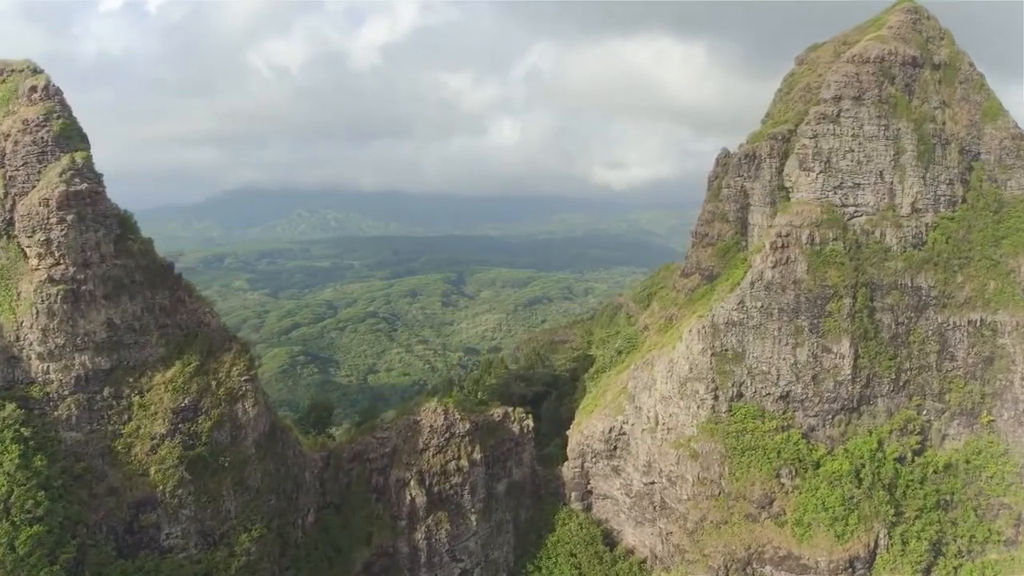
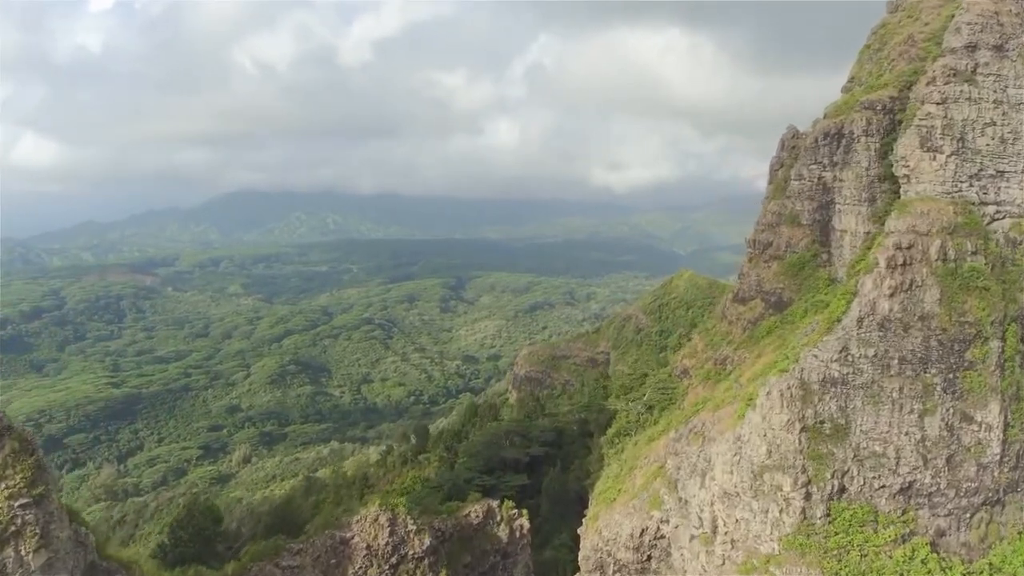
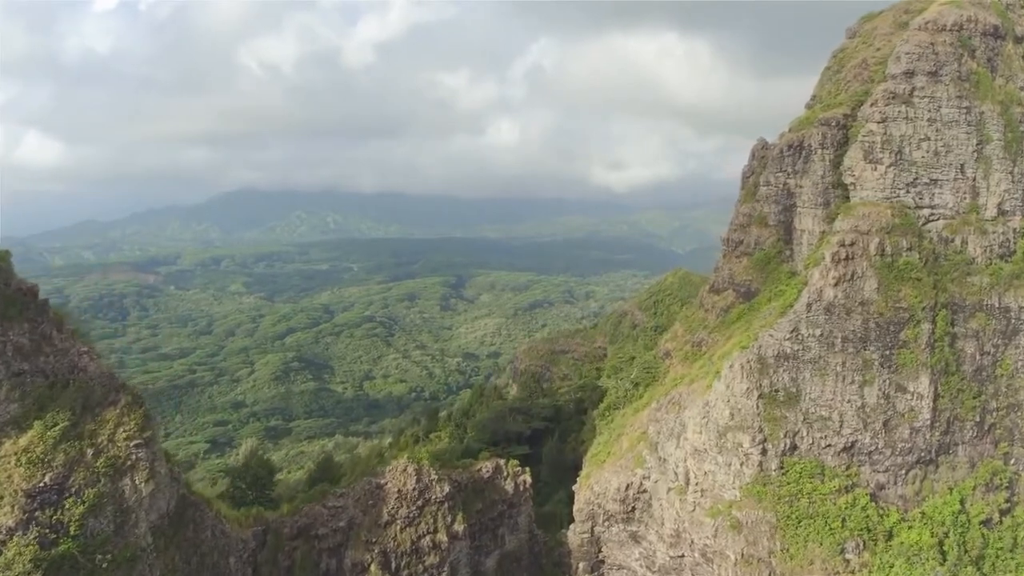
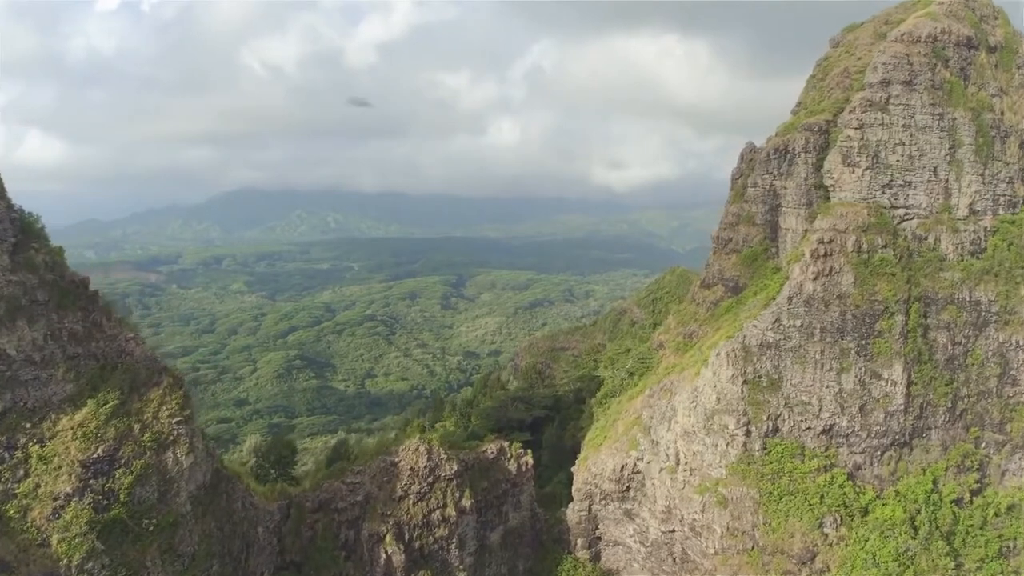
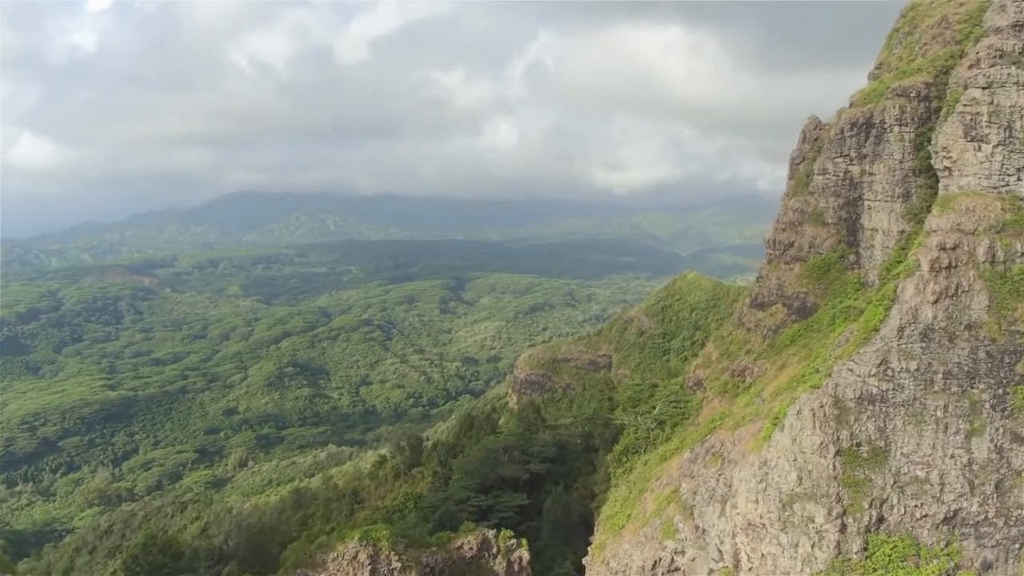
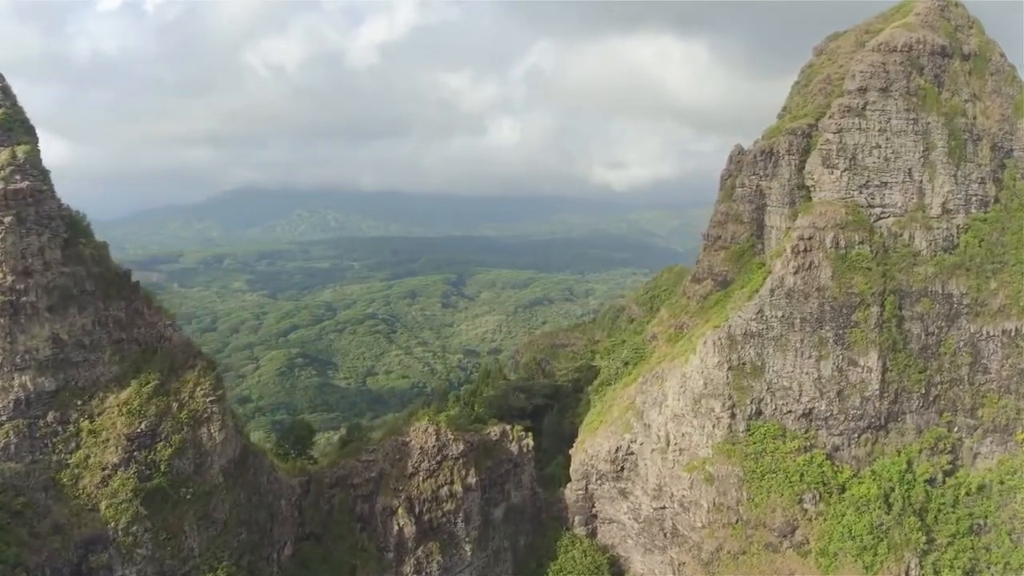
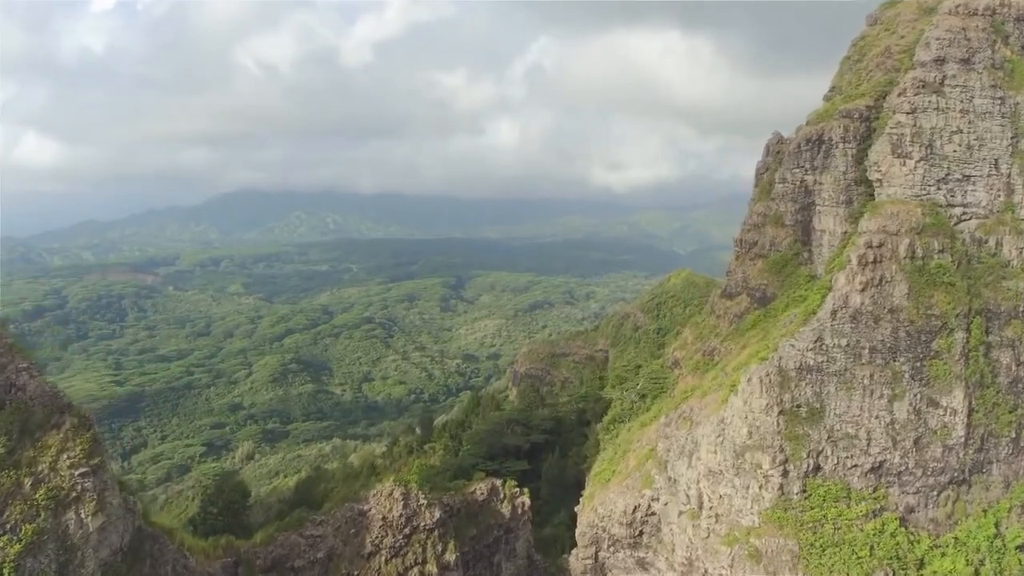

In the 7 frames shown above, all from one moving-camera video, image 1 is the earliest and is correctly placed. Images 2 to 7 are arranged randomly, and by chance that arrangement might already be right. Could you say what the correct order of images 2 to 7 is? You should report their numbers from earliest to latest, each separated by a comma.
6, 4, 3, 7, 2, 5
